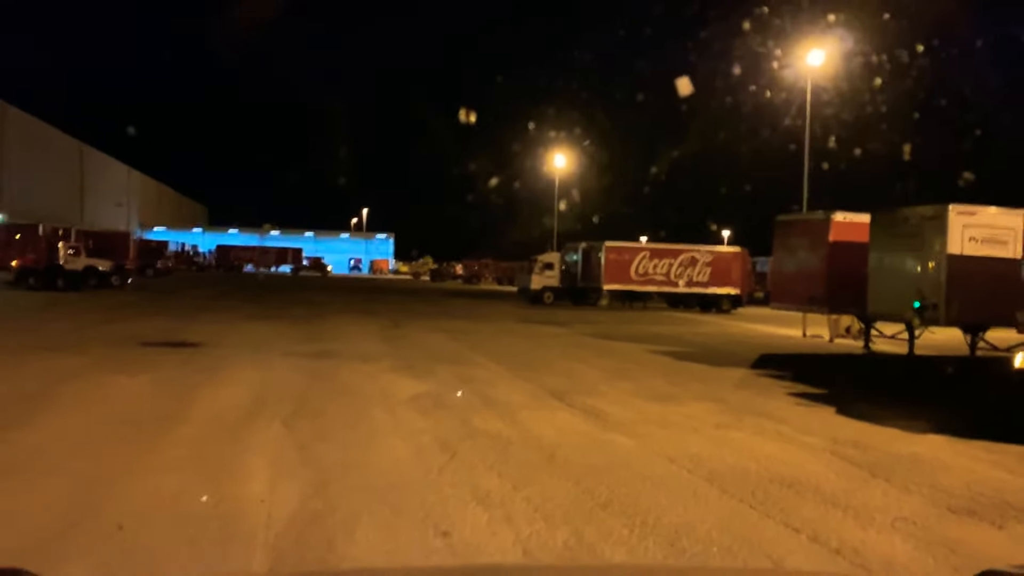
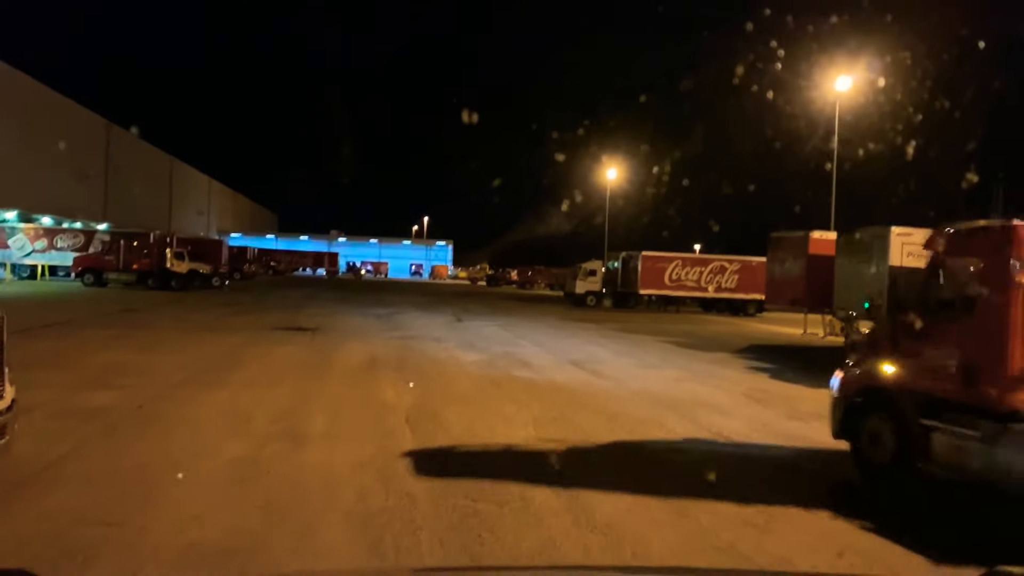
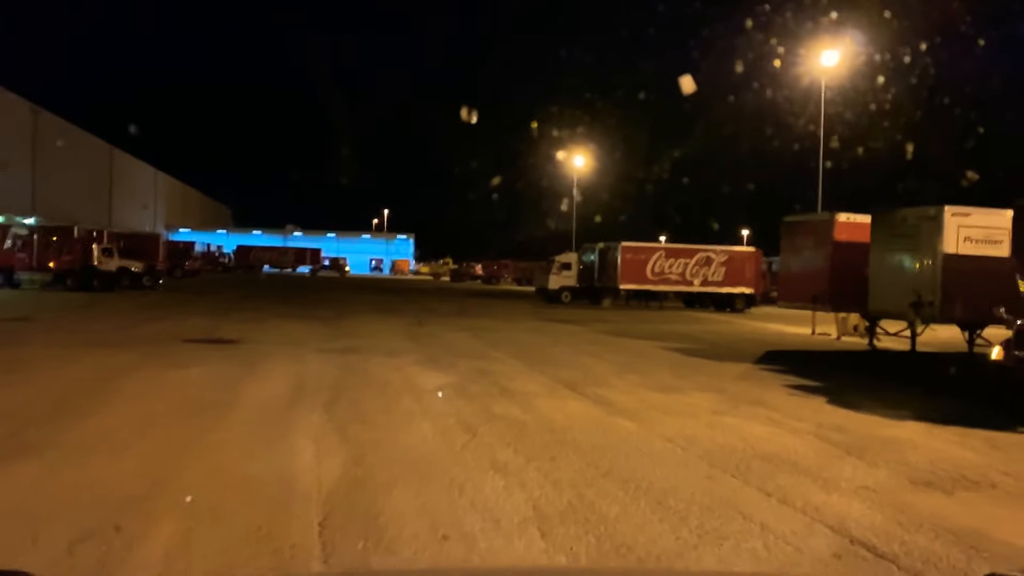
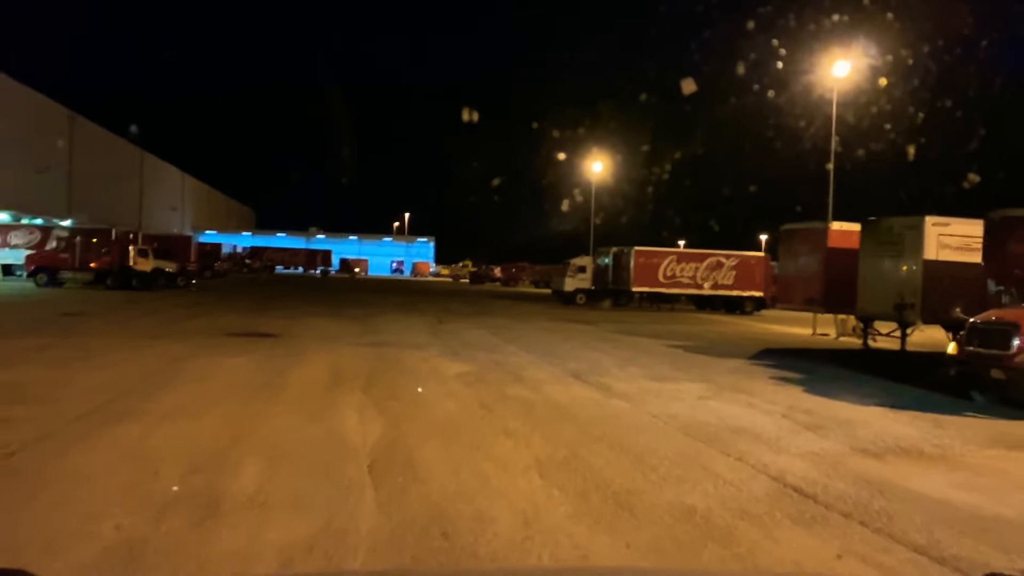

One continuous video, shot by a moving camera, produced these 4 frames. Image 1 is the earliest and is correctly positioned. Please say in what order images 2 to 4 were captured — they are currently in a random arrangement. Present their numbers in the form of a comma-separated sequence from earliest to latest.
3, 4, 2
